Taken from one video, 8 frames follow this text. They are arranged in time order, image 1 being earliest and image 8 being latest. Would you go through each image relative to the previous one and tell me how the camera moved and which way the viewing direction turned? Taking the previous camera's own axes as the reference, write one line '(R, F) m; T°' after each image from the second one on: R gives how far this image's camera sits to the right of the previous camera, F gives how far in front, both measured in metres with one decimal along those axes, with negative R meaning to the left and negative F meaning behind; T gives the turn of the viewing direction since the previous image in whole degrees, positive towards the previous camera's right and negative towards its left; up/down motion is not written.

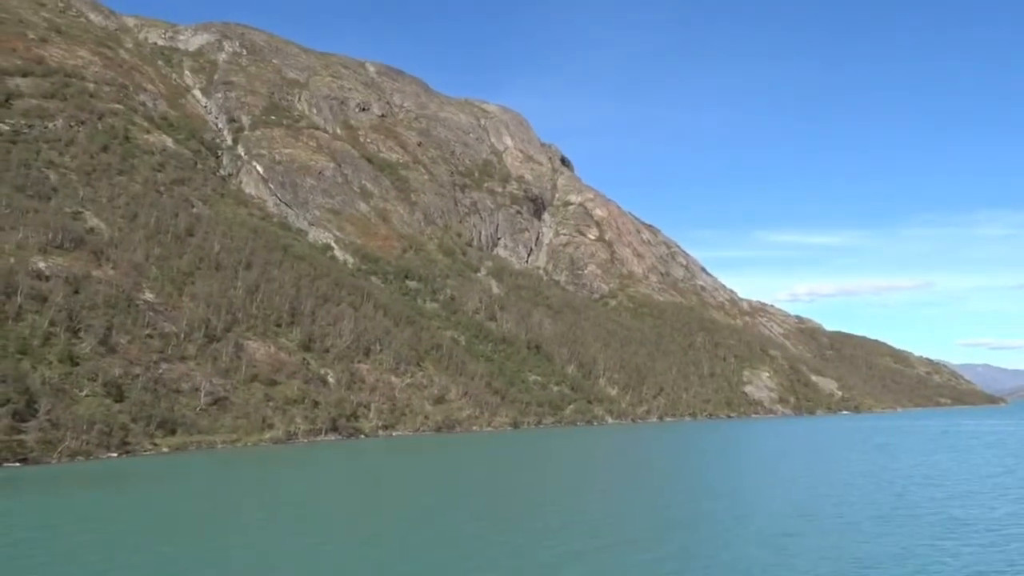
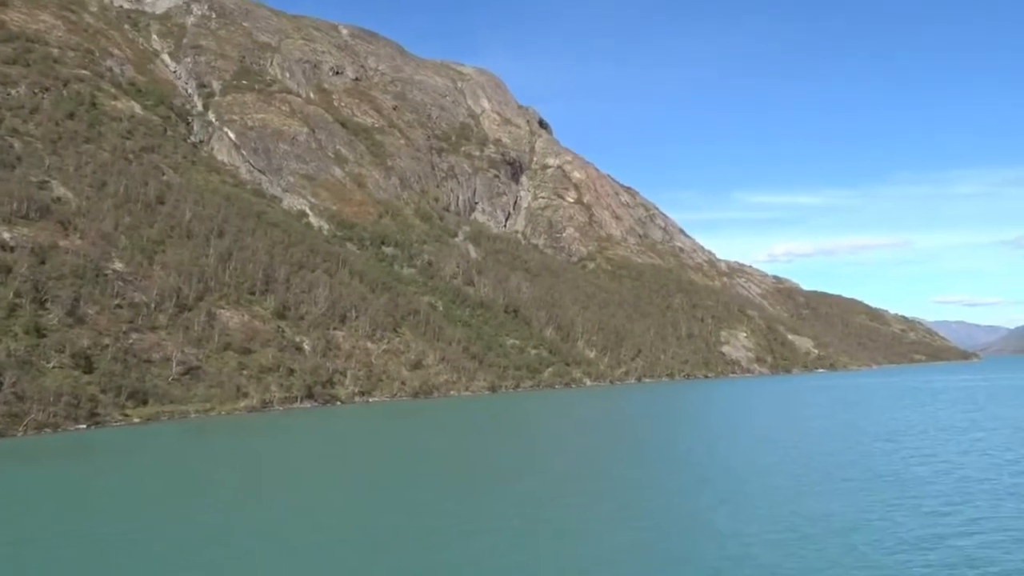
(+1.0, +0.9) m; +1°
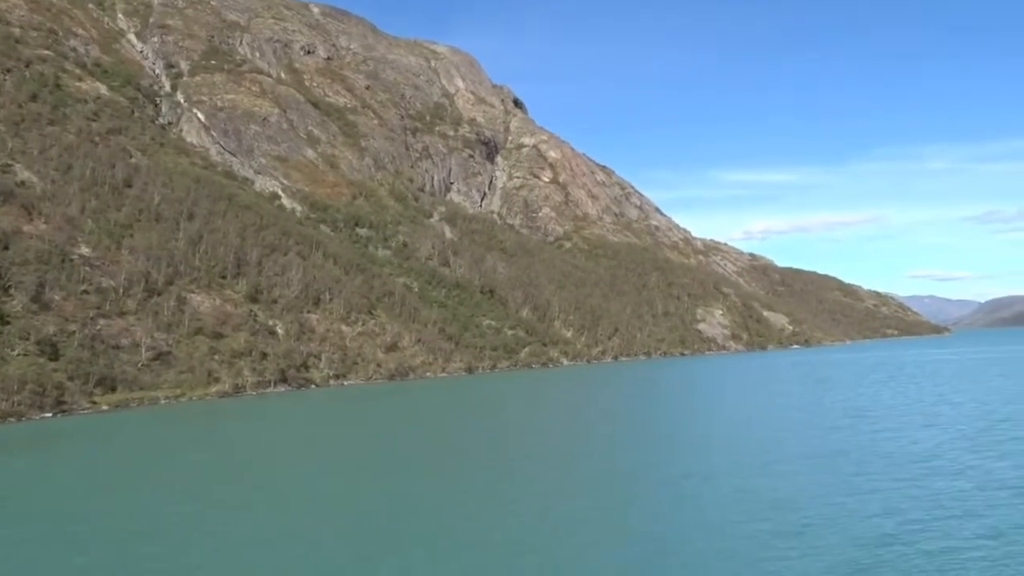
(+0.4, +1.1) m; +1°
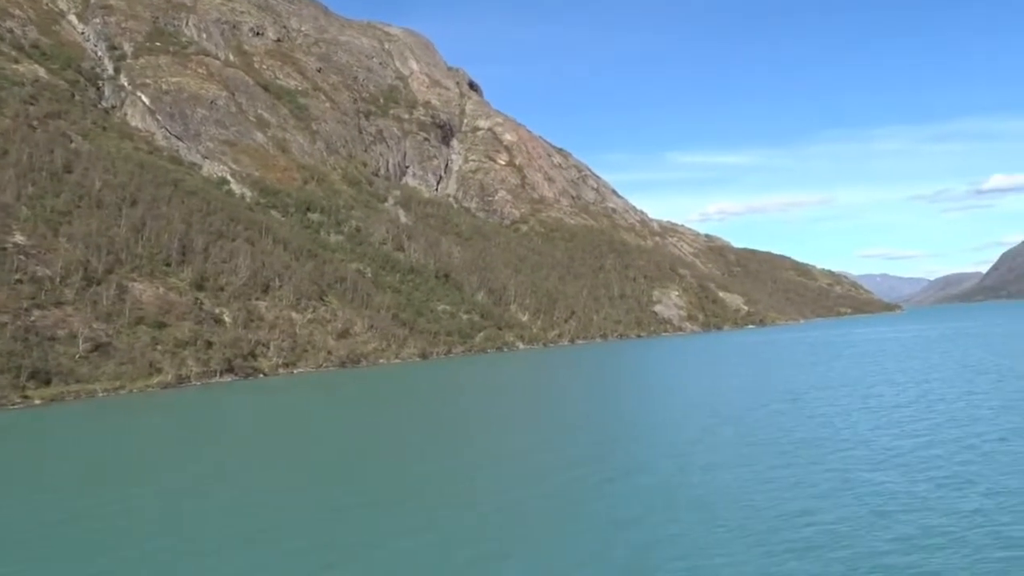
(+1.3, +1.9) m; +3°
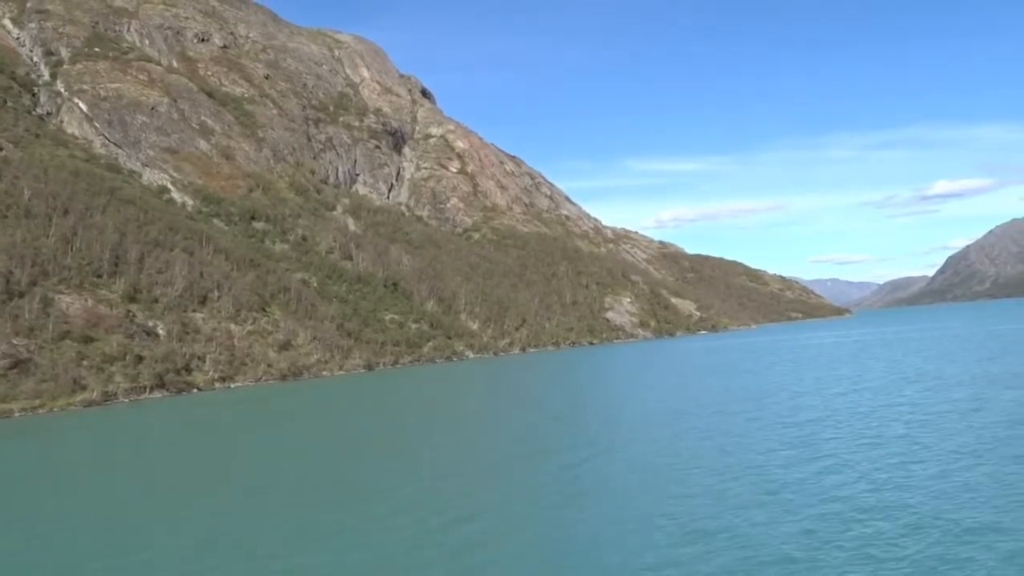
(+2.0, +3.3) m; +3°
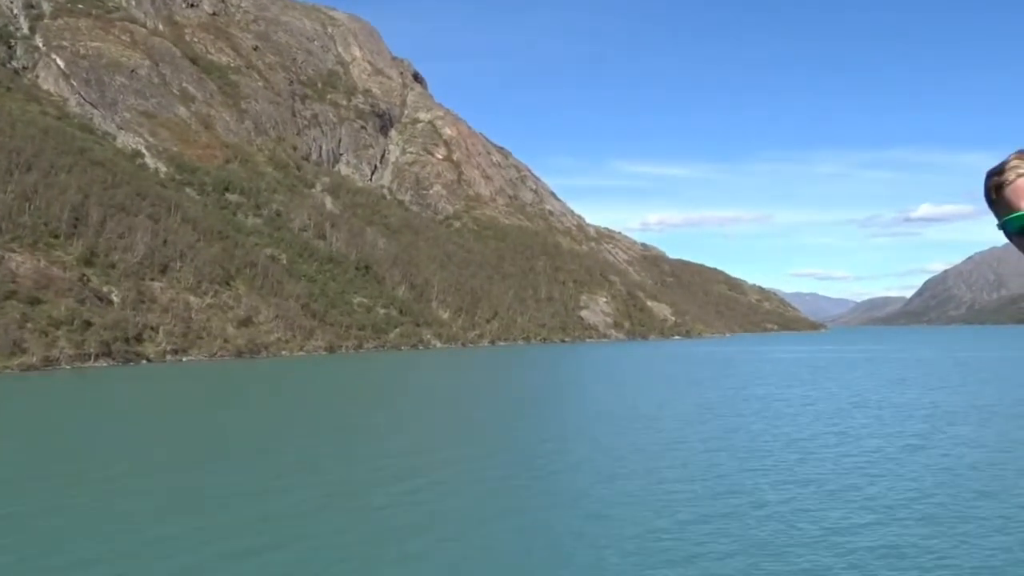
(+2.0, +3.9) m; +1°
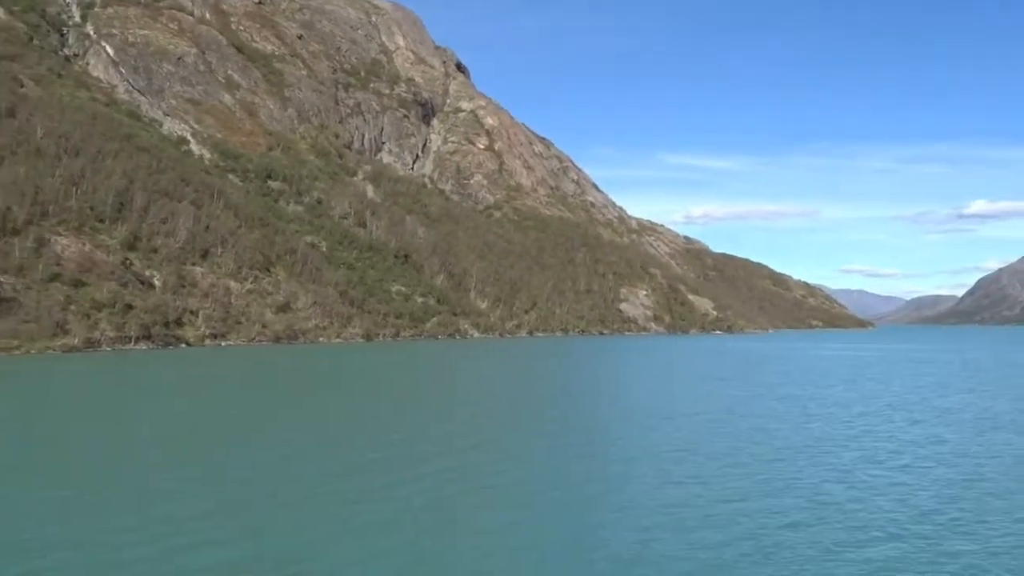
(+0.5, +1.2) m; -3°
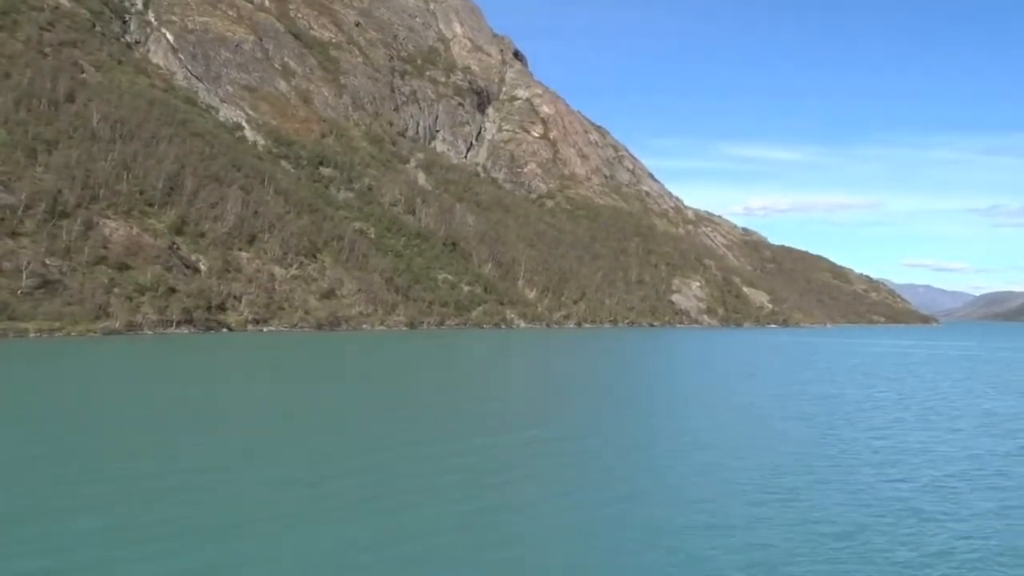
(+2.1, +2.7) m; -4°
